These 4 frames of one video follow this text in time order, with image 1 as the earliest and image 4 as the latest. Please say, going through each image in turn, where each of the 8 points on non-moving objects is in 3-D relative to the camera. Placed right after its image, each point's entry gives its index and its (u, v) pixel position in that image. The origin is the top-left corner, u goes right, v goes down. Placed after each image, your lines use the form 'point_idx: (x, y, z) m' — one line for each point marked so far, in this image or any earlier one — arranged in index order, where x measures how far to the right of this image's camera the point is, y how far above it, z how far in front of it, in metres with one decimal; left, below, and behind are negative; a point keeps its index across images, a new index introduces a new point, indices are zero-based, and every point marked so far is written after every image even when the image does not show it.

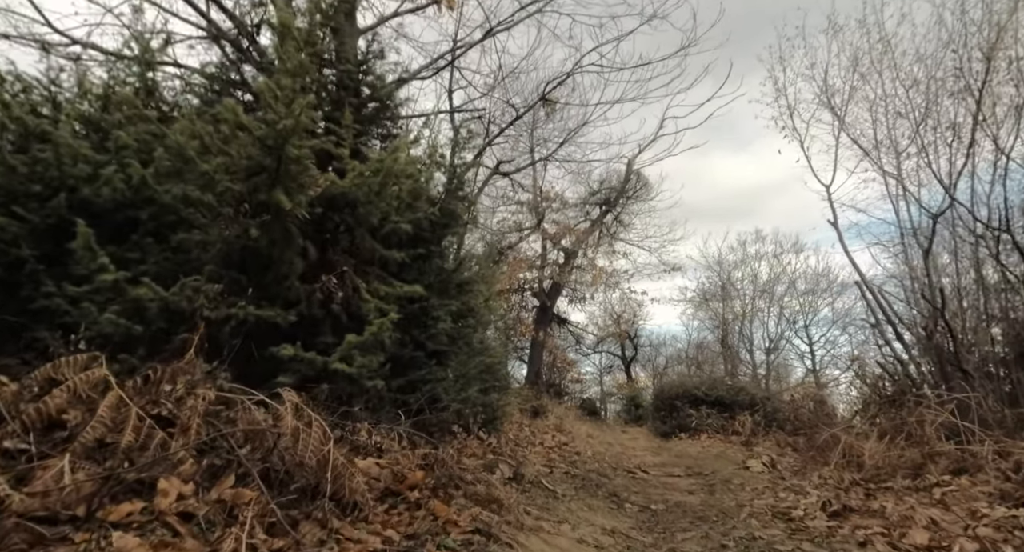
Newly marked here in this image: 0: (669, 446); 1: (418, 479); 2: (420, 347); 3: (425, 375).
0: (+3.7, -4.0, +12.9) m
1: (-0.7, -1.4, +3.8) m
2: (-1.0, -0.8, +6.1) m
3: (-1.0, -1.1, +6.0) m
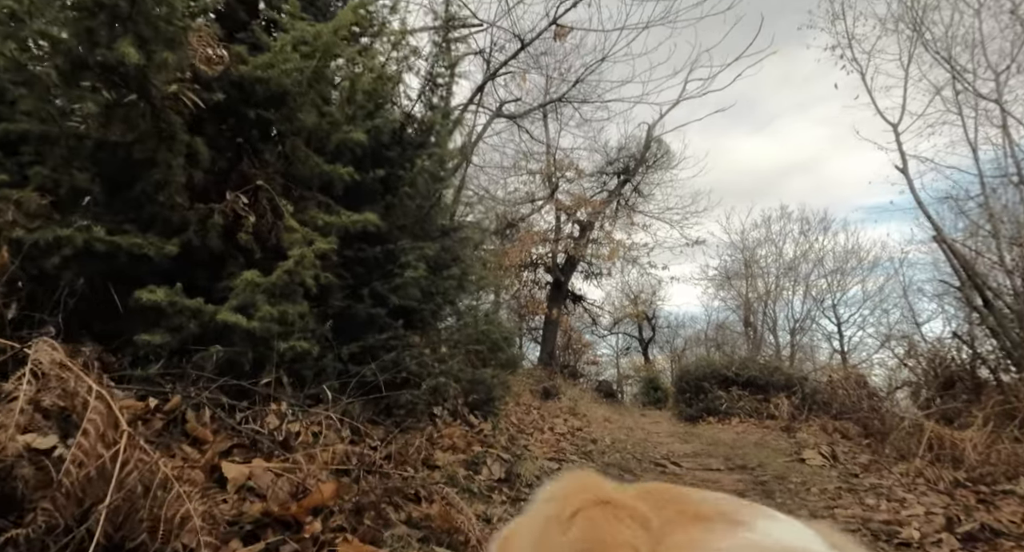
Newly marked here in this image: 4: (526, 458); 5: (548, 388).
0: (+3.8, -3.2, +11.3) m
1: (-0.8, -0.9, +2.3) m
2: (-1.1, -0.2, +4.6) m
3: (-1.0, -0.5, +4.5) m
4: (+0.1, -1.6, +4.9) m
5: (+1.0, -3.0, +14.8) m
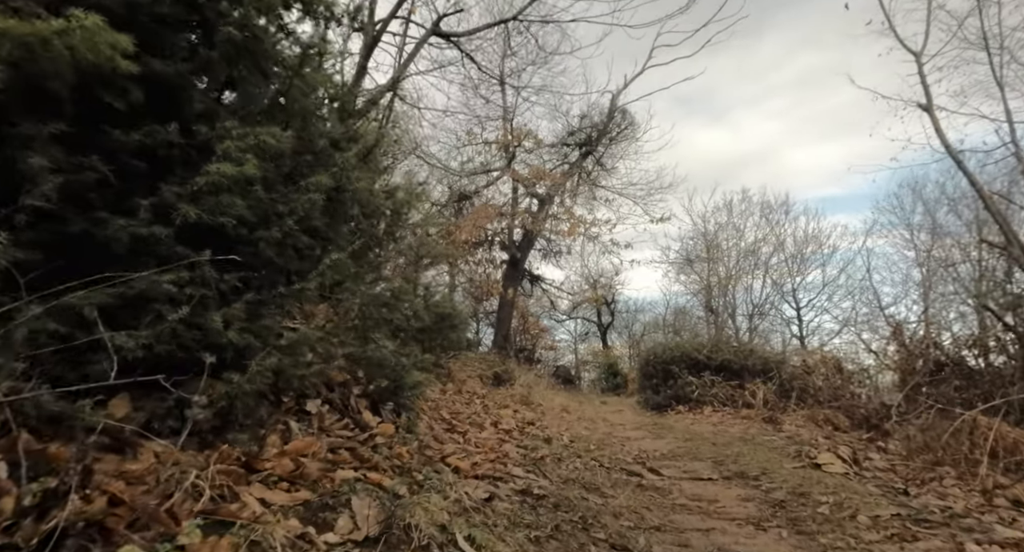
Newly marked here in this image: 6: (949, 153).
0: (+2.8, -2.6, +9.7) m
1: (-1.1, -0.5, +0.3) m
2: (-1.6, +0.3, +2.6) m
3: (-1.5, 0.0, +2.5) m
4: (-0.4, -1.1, +3.0) m
5: (-0.3, -2.3, +13.0) m
6: (+6.0, +1.7, +7.4) m
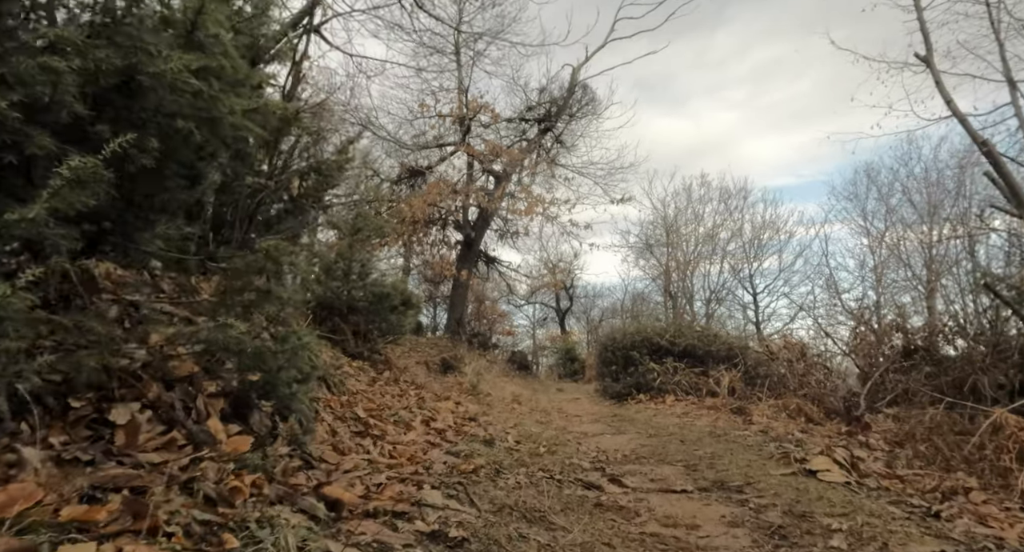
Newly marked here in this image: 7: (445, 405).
0: (+1.9, -2.2, +8.8) m
1: (-1.3, -0.3, -0.9) m
2: (-1.9, +0.5, +1.3) m
3: (-1.8, +0.2, +1.2) m
4: (-0.8, -0.9, +1.9) m
5: (-1.4, -1.8, +11.8) m
6: (+5.3, +2.0, +6.6) m
7: (-0.8, -1.7, +7.1) m
